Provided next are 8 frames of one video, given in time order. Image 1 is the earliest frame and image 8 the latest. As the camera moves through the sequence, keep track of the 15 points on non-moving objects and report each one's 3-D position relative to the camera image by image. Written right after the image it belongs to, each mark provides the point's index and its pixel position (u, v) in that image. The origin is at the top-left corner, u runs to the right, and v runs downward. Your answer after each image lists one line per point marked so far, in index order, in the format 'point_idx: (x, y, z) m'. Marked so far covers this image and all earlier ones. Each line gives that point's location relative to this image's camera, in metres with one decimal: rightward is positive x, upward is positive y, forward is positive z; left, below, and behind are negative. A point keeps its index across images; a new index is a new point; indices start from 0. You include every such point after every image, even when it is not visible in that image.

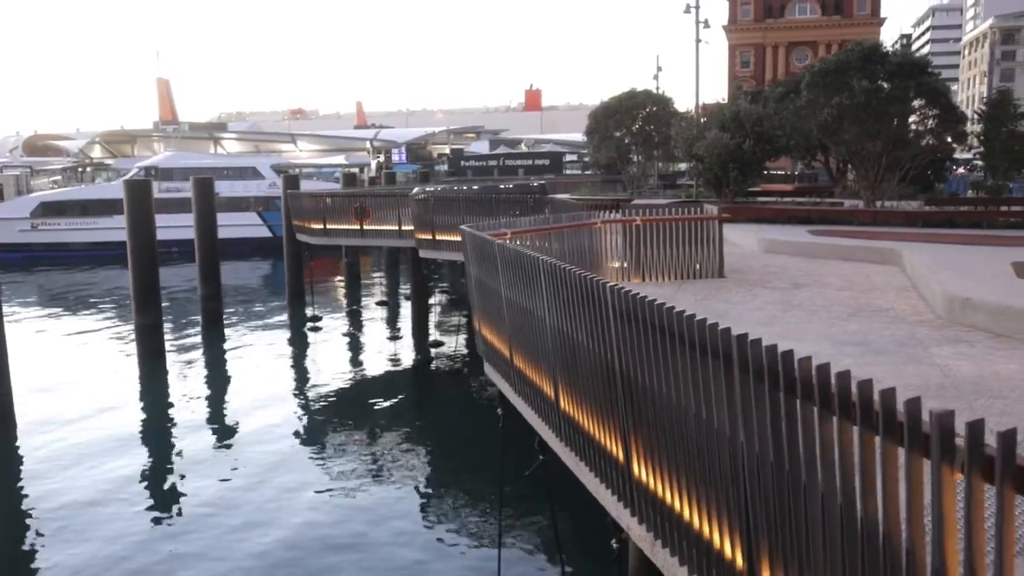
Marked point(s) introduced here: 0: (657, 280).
0: (+2.2, +0.1, +15.4) m
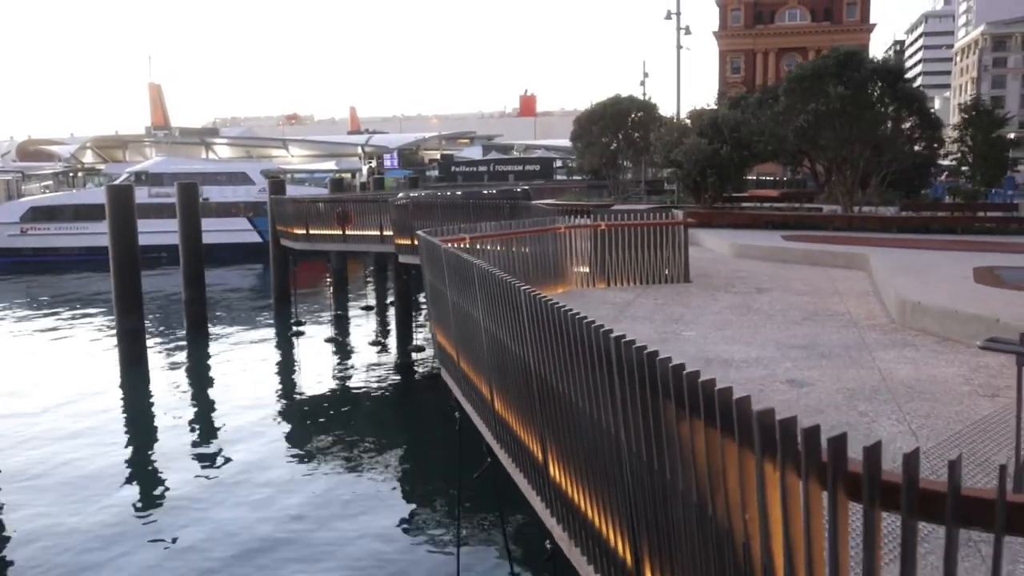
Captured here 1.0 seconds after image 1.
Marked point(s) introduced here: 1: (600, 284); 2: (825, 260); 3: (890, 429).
0: (+1.7, +0.1, +15.4) m
1: (+1.3, 0.0, +15.3) m
2: (+5.4, +0.5, +17.0) m
3: (+2.6, -1.0, +6.8) m
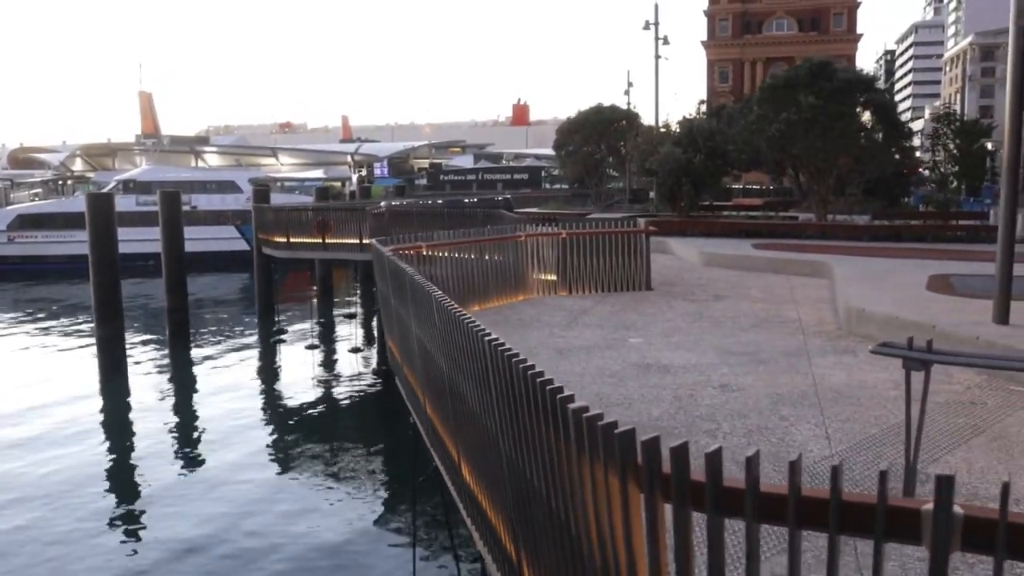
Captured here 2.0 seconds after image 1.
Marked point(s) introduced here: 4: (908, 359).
0: (+1.2, -0.1, +15.6) m
1: (+0.8, -0.1, +15.5) m
2: (+4.8, +0.4, +17.2) m
3: (+2.0, -1.0, +6.9) m
4: (+2.1, -0.4, +5.2) m
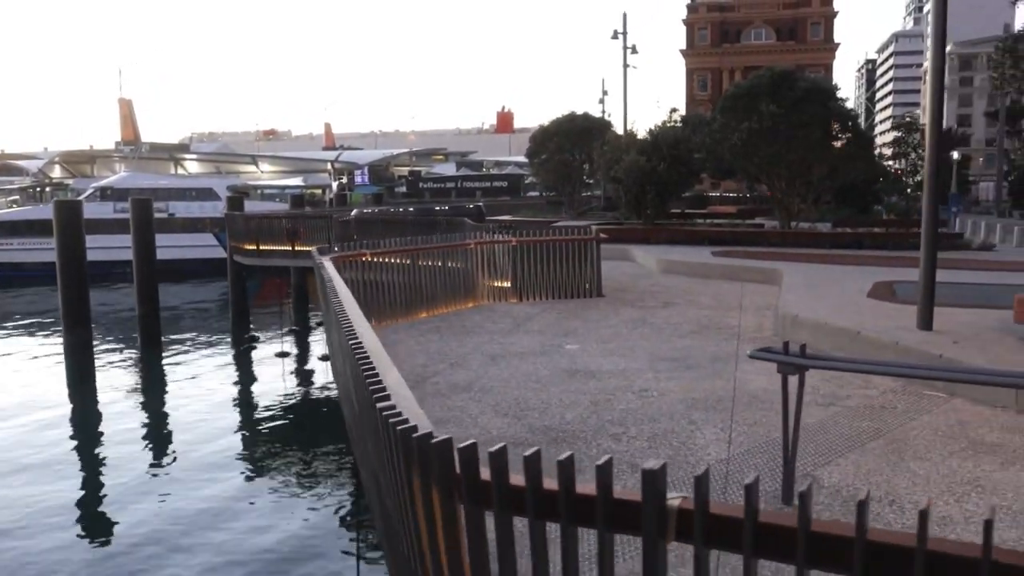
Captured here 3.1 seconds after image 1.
0: (+0.4, -0.2, +15.7) m
1: (0.0, -0.2, +15.6) m
2: (+4.0, +0.2, +17.4) m
3: (+1.4, -1.0, +7.0) m
4: (+1.4, -0.4, +5.3) m
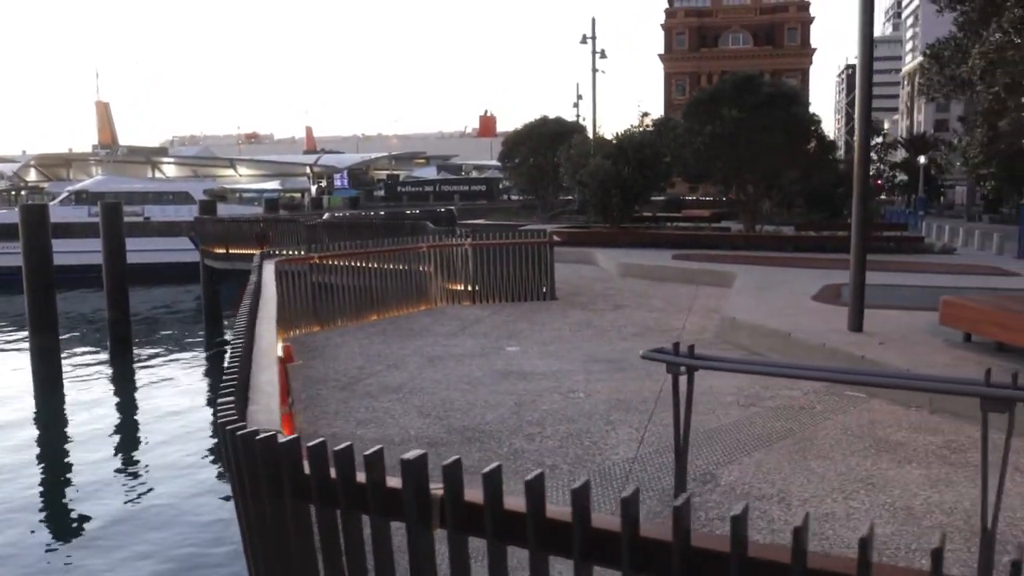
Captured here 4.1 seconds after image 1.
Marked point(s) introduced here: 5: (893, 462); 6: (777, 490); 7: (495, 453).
0: (-0.3, -0.2, +15.8) m
1: (-0.7, -0.2, +15.6) m
2: (+3.3, +0.2, +17.5) m
3: (+0.8, -1.1, +7.1) m
4: (+0.9, -0.4, +5.4) m
5: (+2.4, -1.1, +6.3) m
6: (+1.5, -1.2, +5.7) m
7: (-0.1, -1.1, +6.8) m
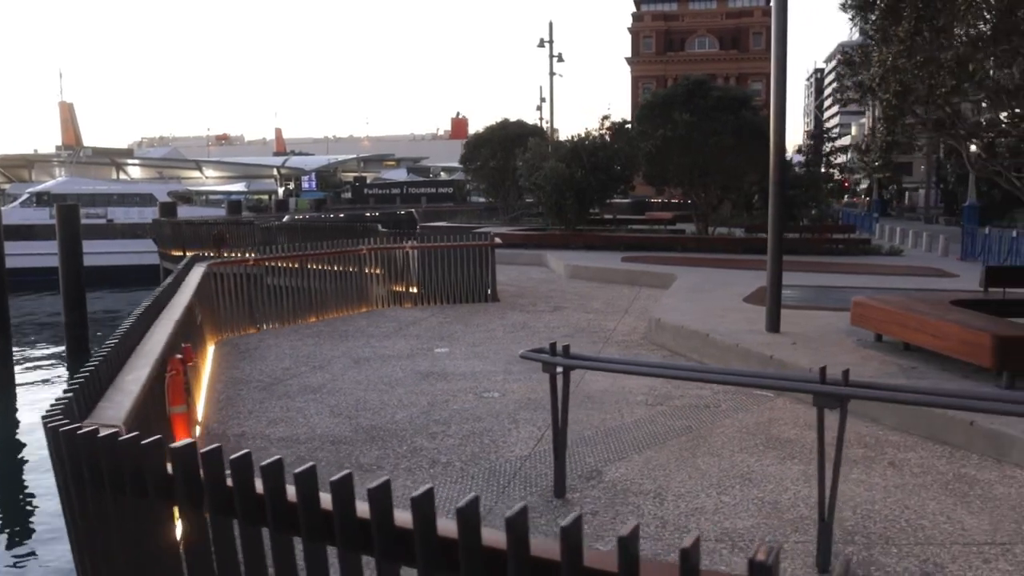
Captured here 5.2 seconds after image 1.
0: (-1.2, -0.2, +15.9) m
1: (-1.6, -0.3, +15.8) m
2: (+2.3, +0.1, +17.7) m
3: (+0.1, -1.1, +7.3) m
4: (+0.2, -0.4, +5.6) m
5: (+1.7, -1.1, +6.5) m
6: (+0.9, -1.2, +5.9) m
7: (-0.8, -1.1, +6.9) m
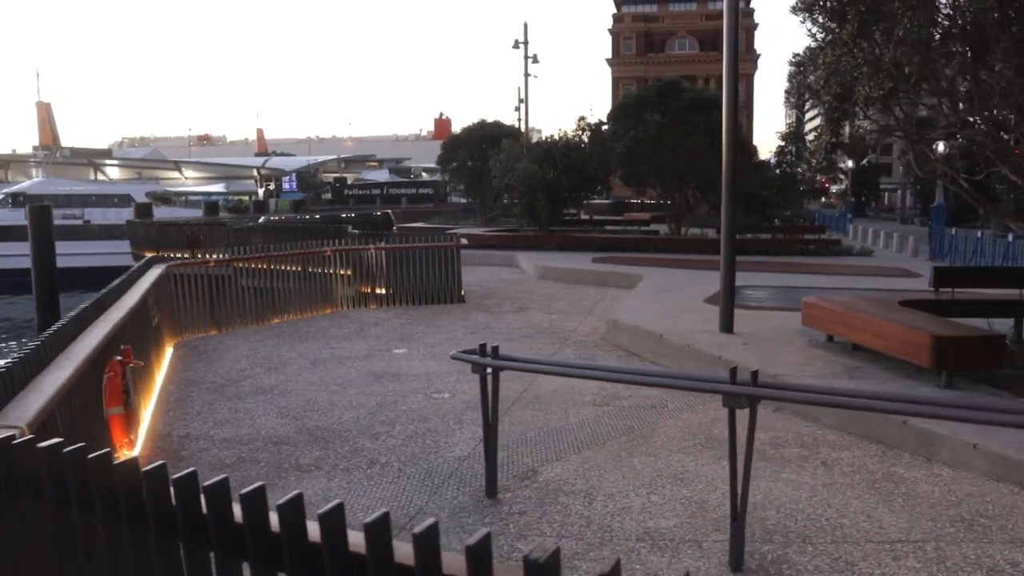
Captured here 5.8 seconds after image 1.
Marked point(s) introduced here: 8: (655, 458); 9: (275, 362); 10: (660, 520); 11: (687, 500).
0: (-1.8, -0.3, +15.9) m
1: (-2.2, -0.3, +15.8) m
2: (+1.7, +0.1, +17.8) m
3: (-0.3, -1.1, +7.3) m
4: (-0.2, -0.4, +5.6) m
5: (+1.3, -1.1, +6.5) m
6: (+0.5, -1.2, +5.9) m
7: (-1.2, -1.1, +7.0) m
8: (+0.9, -1.1, +6.6) m
9: (-2.5, -0.8, +10.6) m
10: (+0.8, -1.2, +5.3) m
11: (+1.0, -1.2, +5.6) m
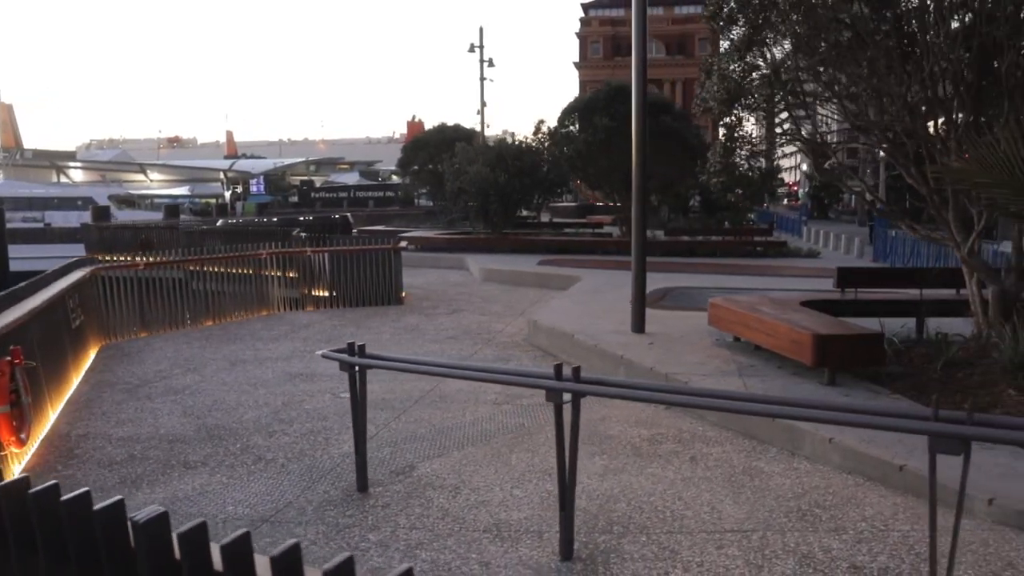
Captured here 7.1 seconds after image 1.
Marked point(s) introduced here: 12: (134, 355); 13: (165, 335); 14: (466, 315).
0: (-2.8, -0.3, +16.1) m
1: (-3.2, -0.3, +15.9) m
2: (+0.7, +0.1, +18.0) m
3: (-1.1, -1.1, +7.5) m
4: (-1.0, -0.4, +5.8) m
5: (+0.5, -1.1, +6.8) m
6: (-0.3, -1.2, +6.1) m
7: (-2.0, -1.2, +7.1) m
8: (+0.1, -1.1, +6.8) m
9: (-3.4, -0.8, +10.7) m
10: (0.0, -1.2, +5.5) m
11: (+0.2, -1.2, +5.8) m
12: (-4.3, -0.8, +11.4) m
13: (-4.6, -0.6, +13.3) m
14: (-0.7, -0.4, +14.6) m
